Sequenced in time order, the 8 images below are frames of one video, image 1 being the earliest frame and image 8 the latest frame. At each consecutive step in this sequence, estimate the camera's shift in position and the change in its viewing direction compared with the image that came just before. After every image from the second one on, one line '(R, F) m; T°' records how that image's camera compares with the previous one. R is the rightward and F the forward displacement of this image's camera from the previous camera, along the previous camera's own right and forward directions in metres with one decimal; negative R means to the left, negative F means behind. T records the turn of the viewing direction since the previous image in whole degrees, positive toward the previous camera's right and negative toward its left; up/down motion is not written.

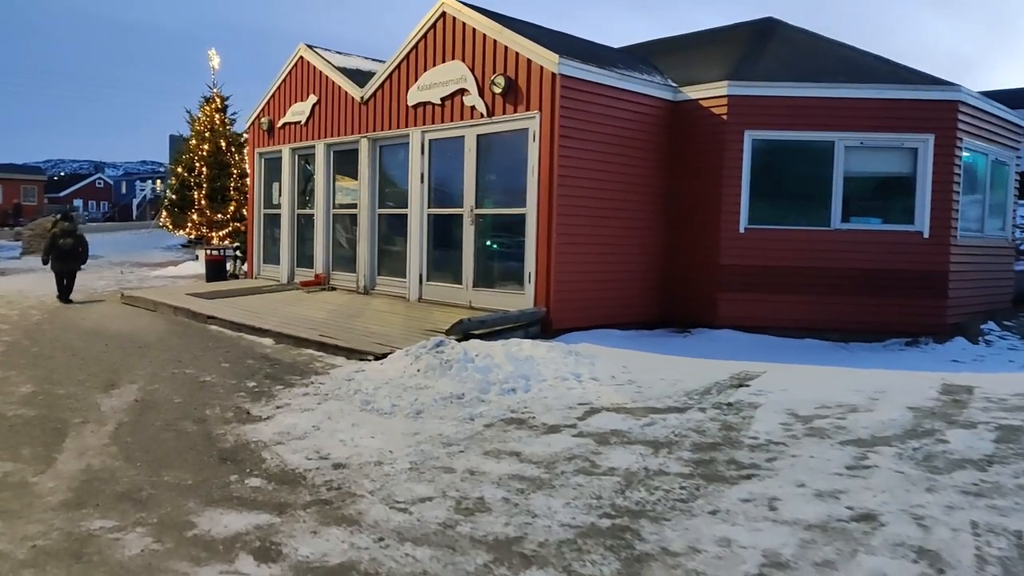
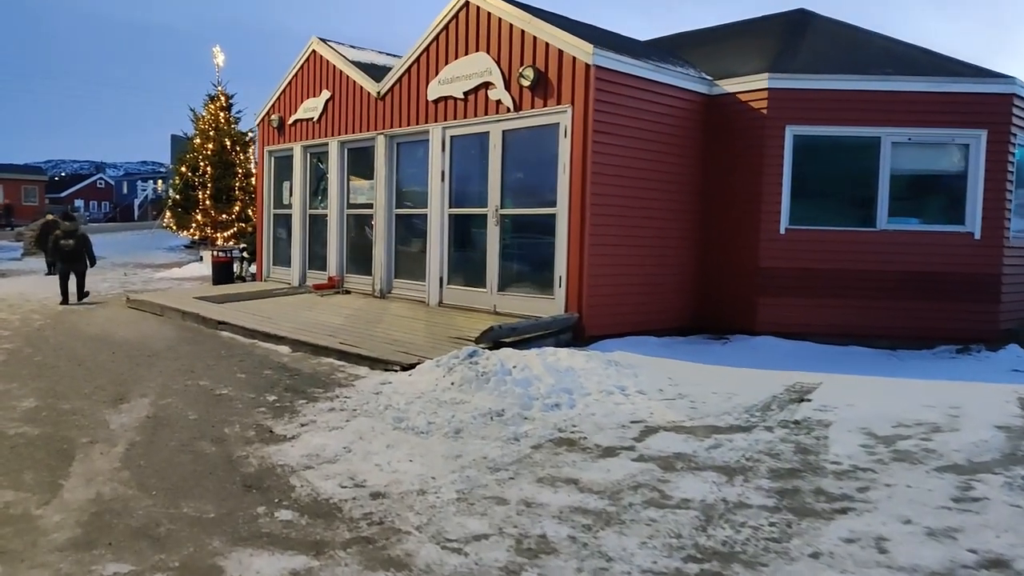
(-0.3, +0.4) m; 0°
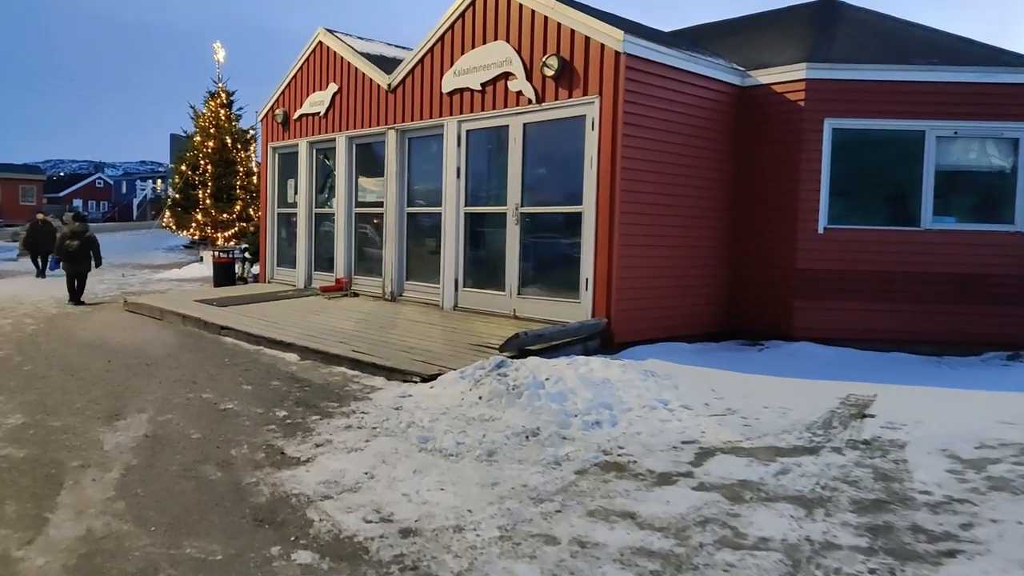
(-0.3, +0.5) m; 0°
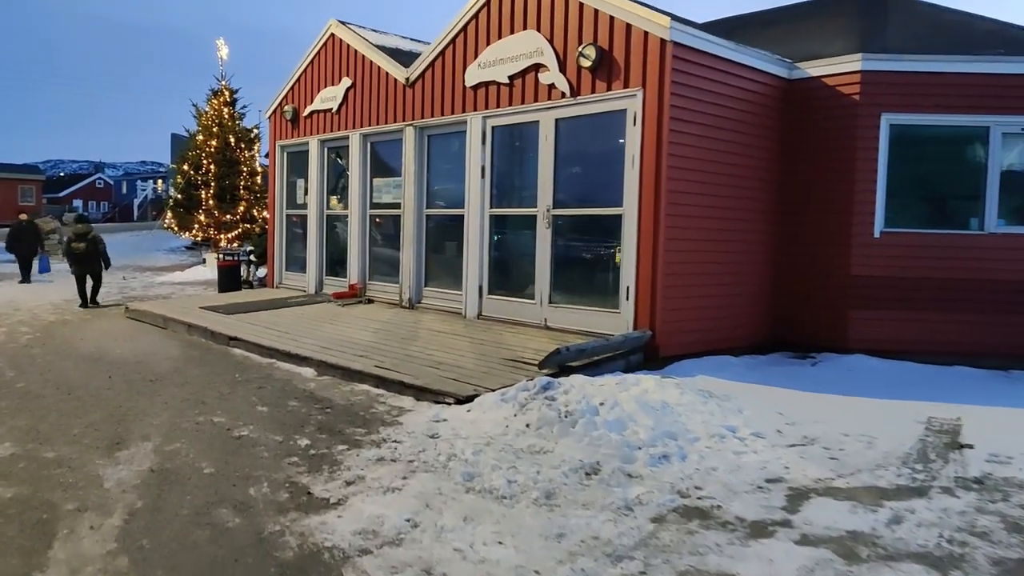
(-0.4, +0.5) m; 0°
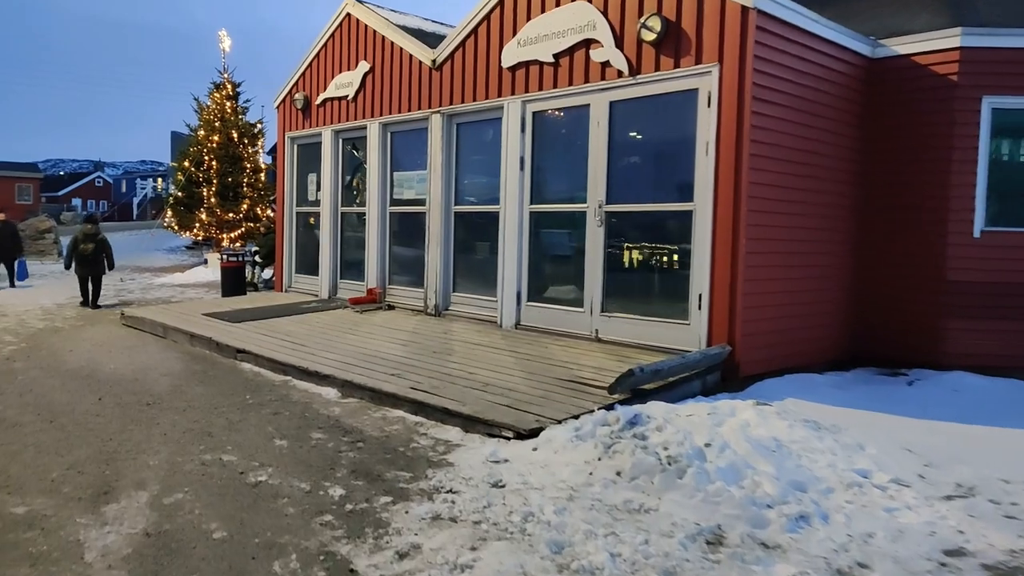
(-0.5, +0.8) m; 0°
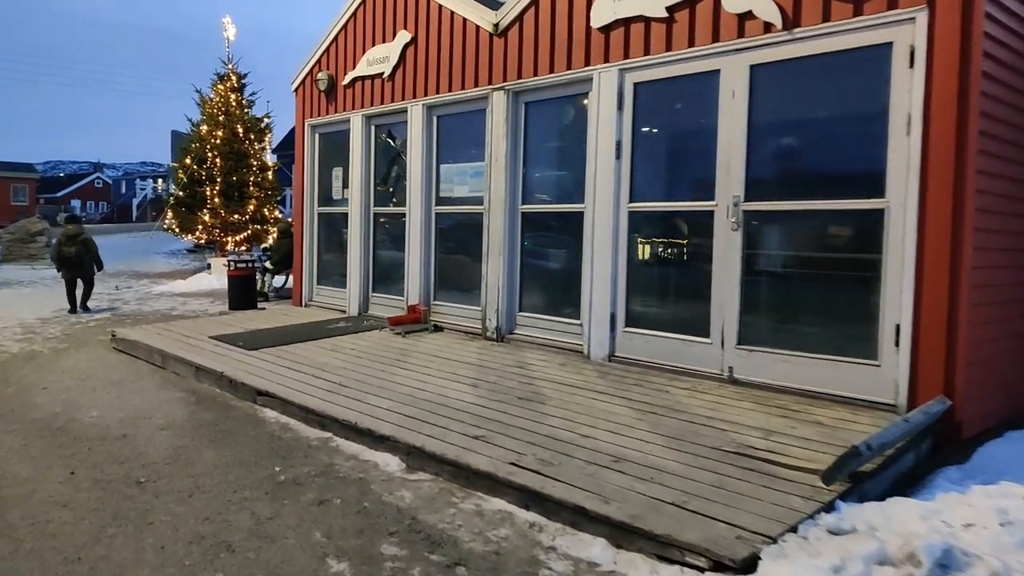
(-0.8, +1.4) m; 0°
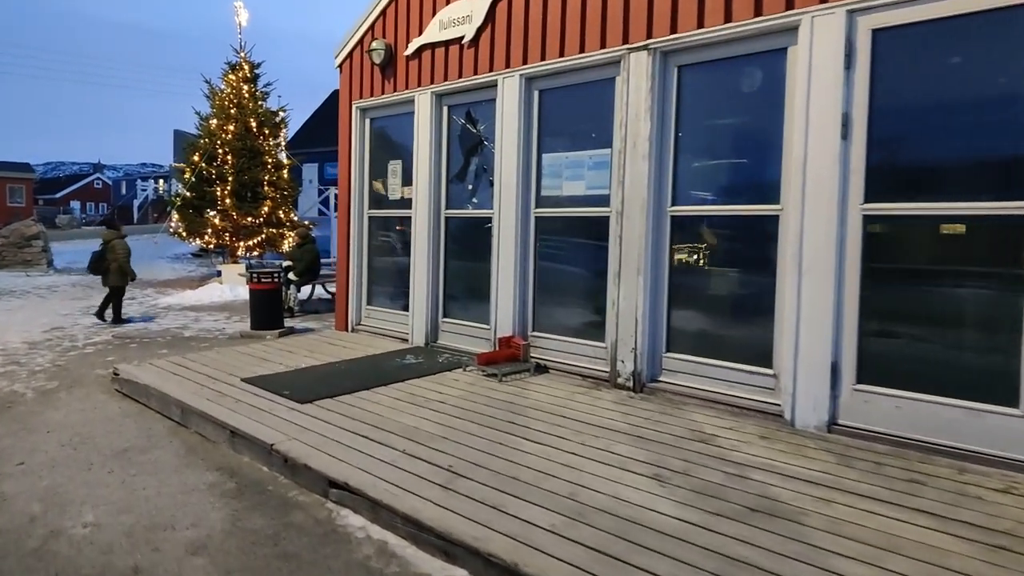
(-1.1, +1.6) m; 0°
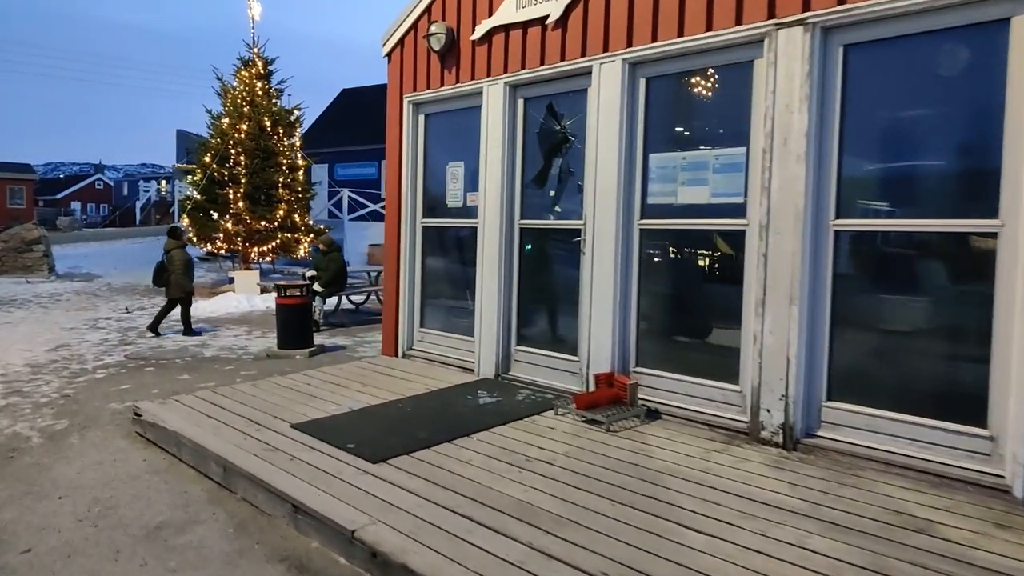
(-0.7, +0.8) m; 0°
